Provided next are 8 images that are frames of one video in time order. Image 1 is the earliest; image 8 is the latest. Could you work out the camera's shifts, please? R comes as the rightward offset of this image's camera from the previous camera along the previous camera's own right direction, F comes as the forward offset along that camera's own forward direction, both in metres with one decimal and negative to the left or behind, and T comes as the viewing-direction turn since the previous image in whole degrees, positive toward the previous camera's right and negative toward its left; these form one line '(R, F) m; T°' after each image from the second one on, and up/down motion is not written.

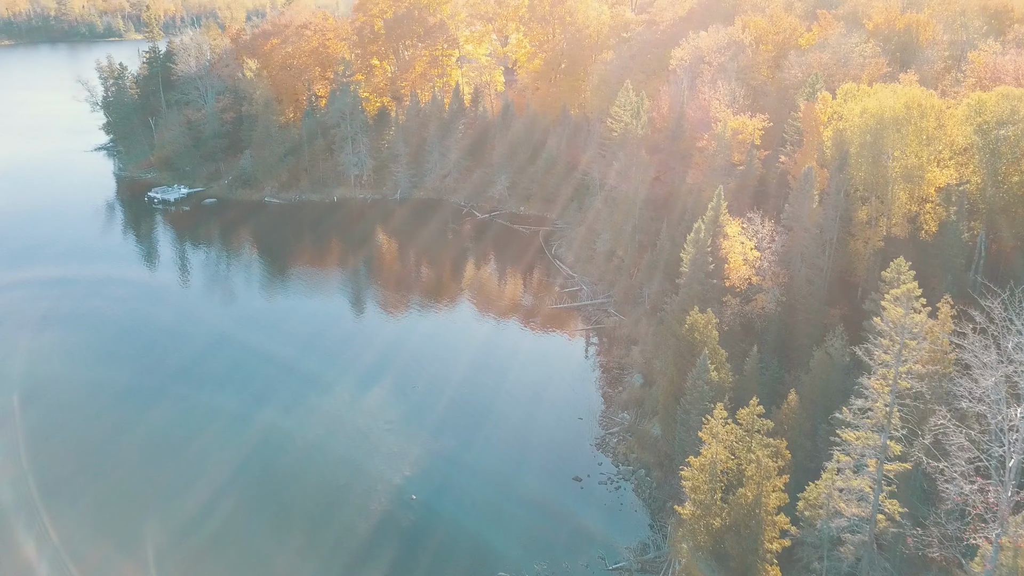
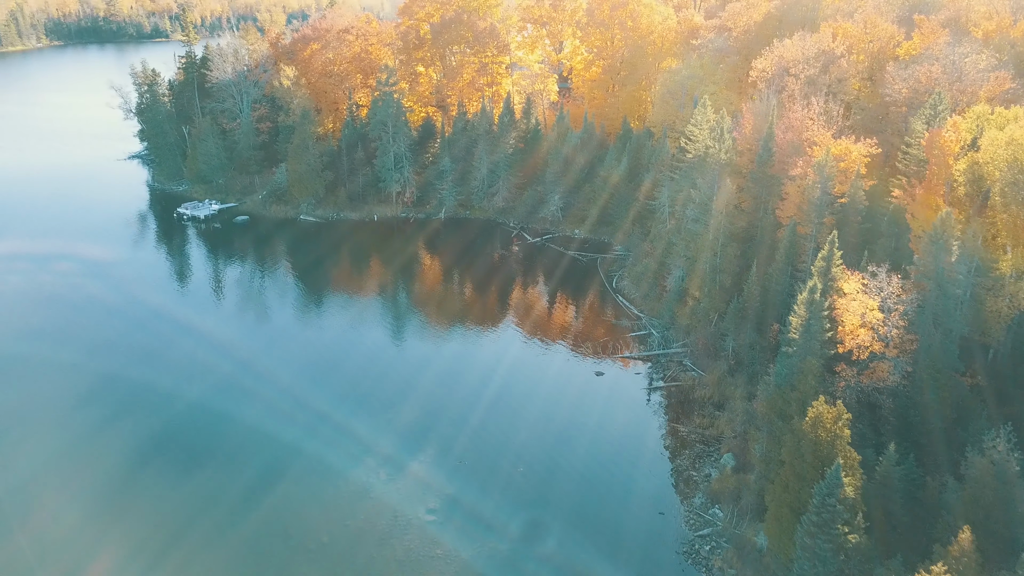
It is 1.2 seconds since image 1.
(-1.0, +5.0) m; -3°
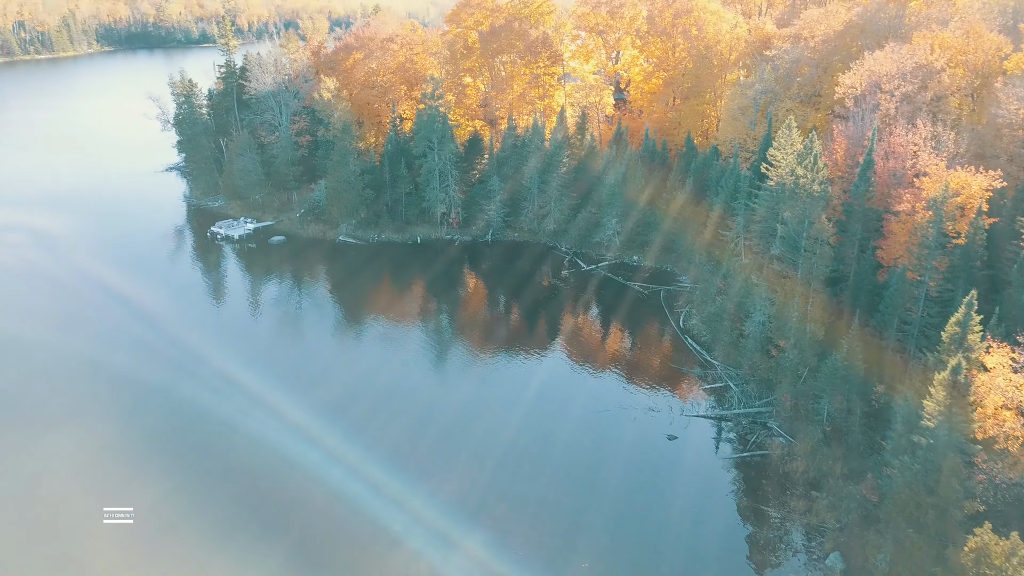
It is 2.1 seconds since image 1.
(-0.8, +4.0) m; -3°
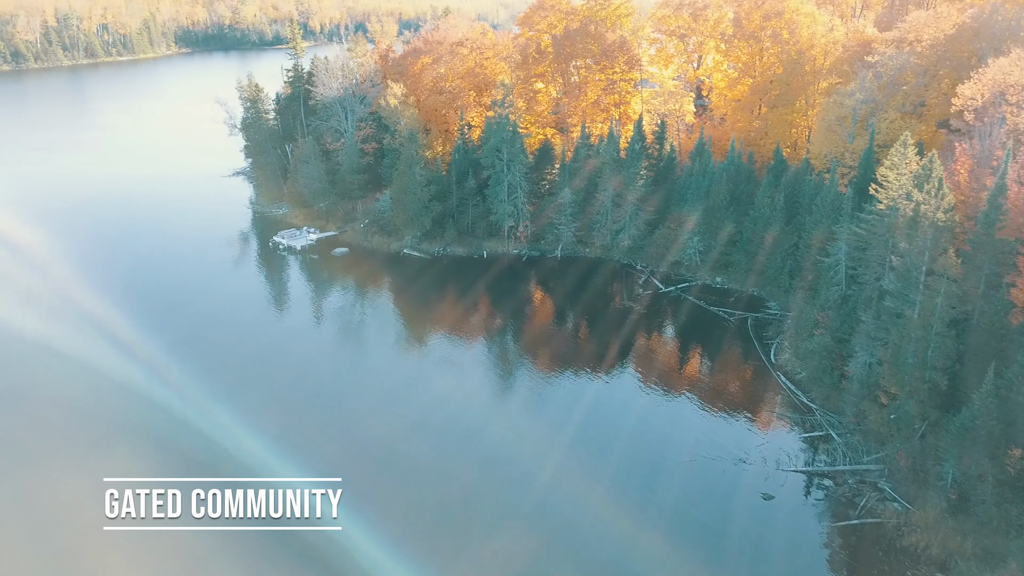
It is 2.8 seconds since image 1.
(-0.5, +2.8) m; -4°
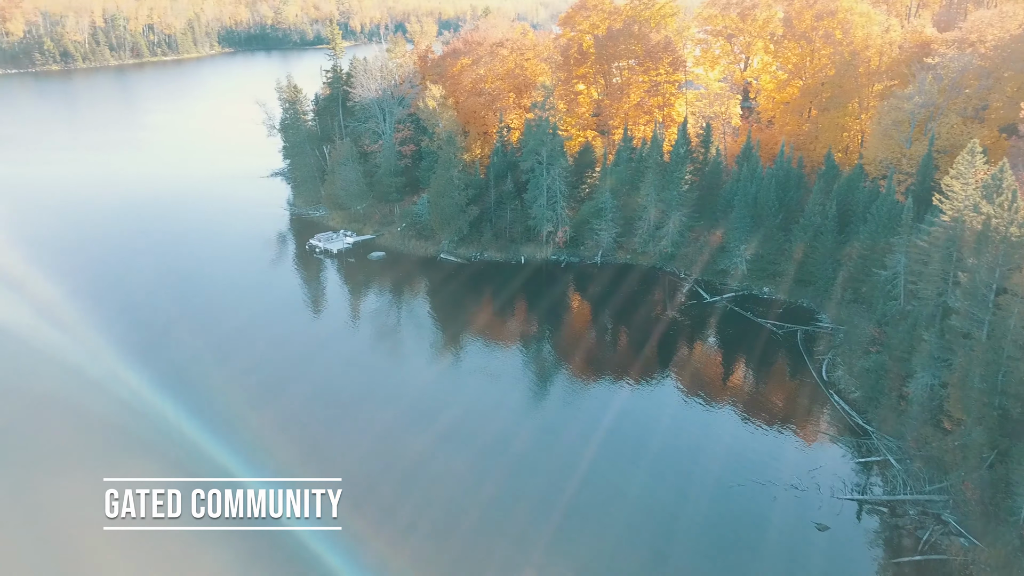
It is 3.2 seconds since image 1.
(-0.2, +1.1) m; -3°
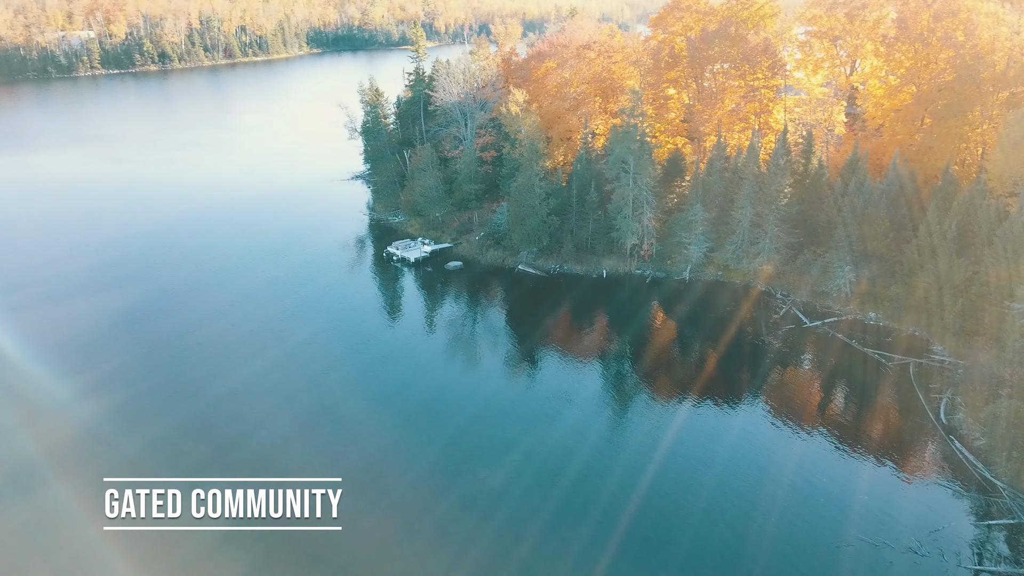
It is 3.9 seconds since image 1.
(-0.3, +2.1) m; -5°
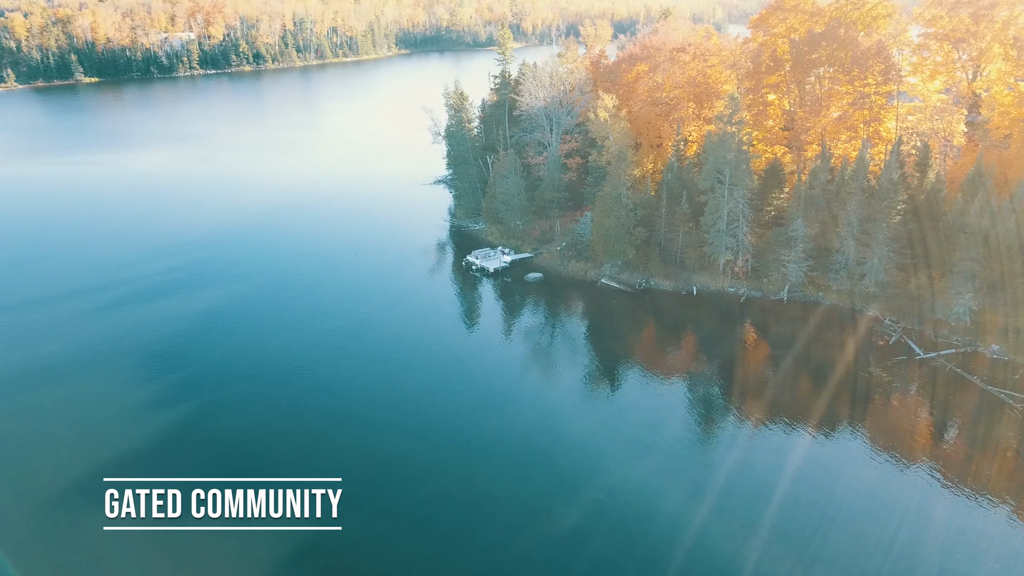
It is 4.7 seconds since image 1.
(-0.2, +2.0) m; -6°
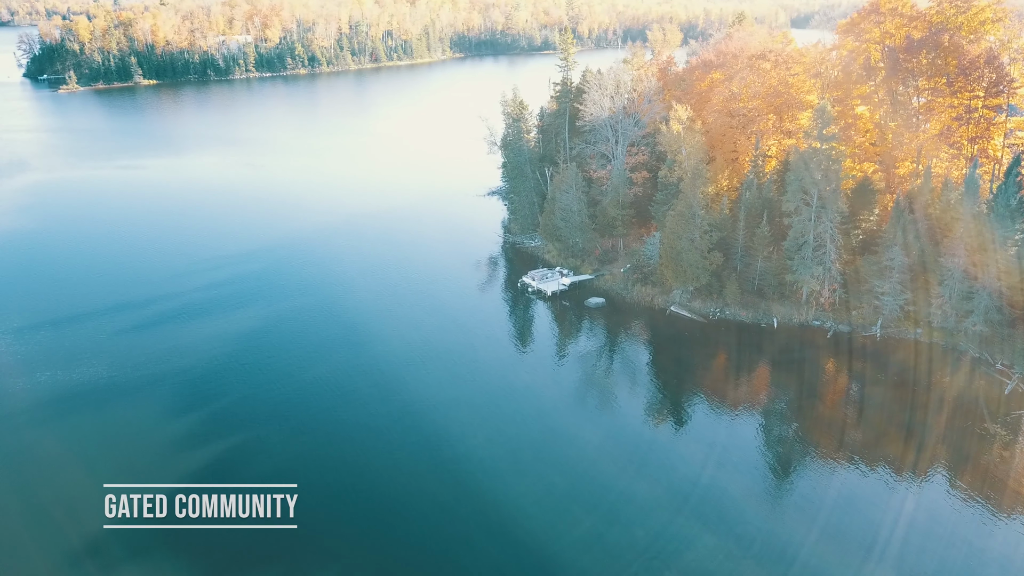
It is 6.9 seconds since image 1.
(-0.7, +3.6) m; -3°
